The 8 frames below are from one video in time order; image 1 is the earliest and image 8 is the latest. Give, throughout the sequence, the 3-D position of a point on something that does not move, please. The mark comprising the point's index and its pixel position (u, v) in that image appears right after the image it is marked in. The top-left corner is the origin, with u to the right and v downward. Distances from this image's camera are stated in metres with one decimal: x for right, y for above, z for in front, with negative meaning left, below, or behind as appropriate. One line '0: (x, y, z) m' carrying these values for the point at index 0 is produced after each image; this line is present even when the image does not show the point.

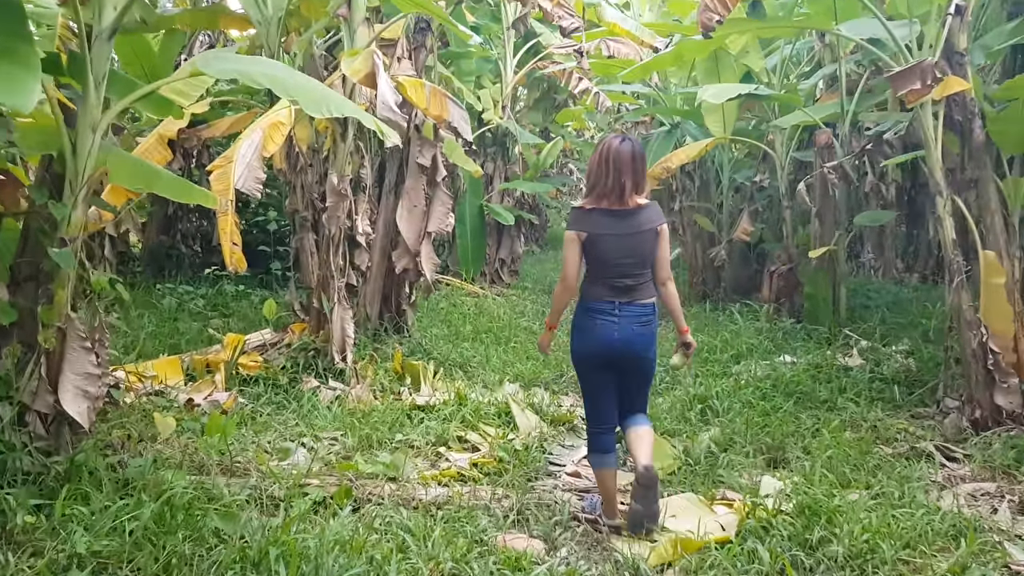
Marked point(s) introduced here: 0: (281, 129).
0: (-1.0, +0.7, +4.1) m
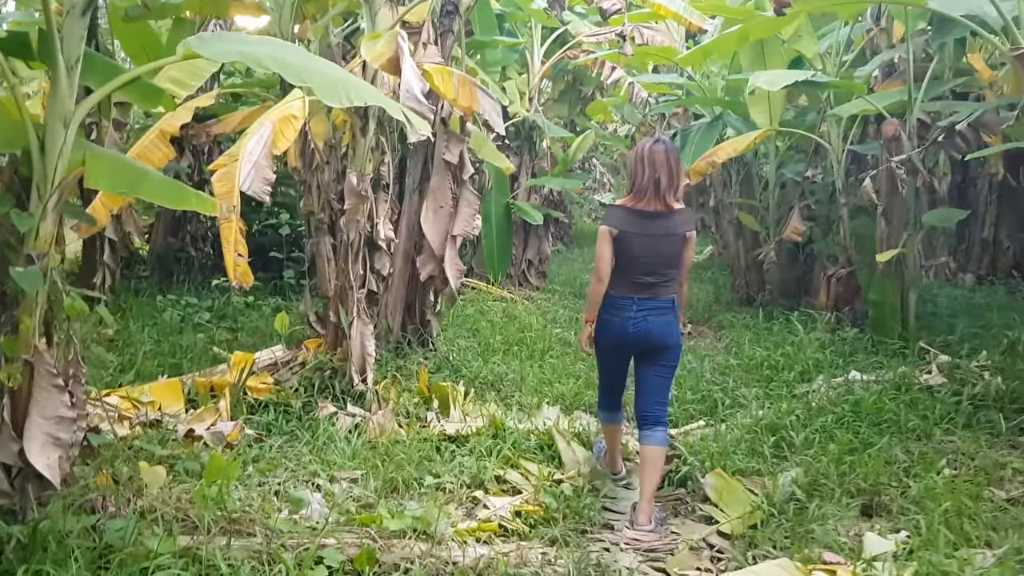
0: (-0.8, +0.6, +3.6) m
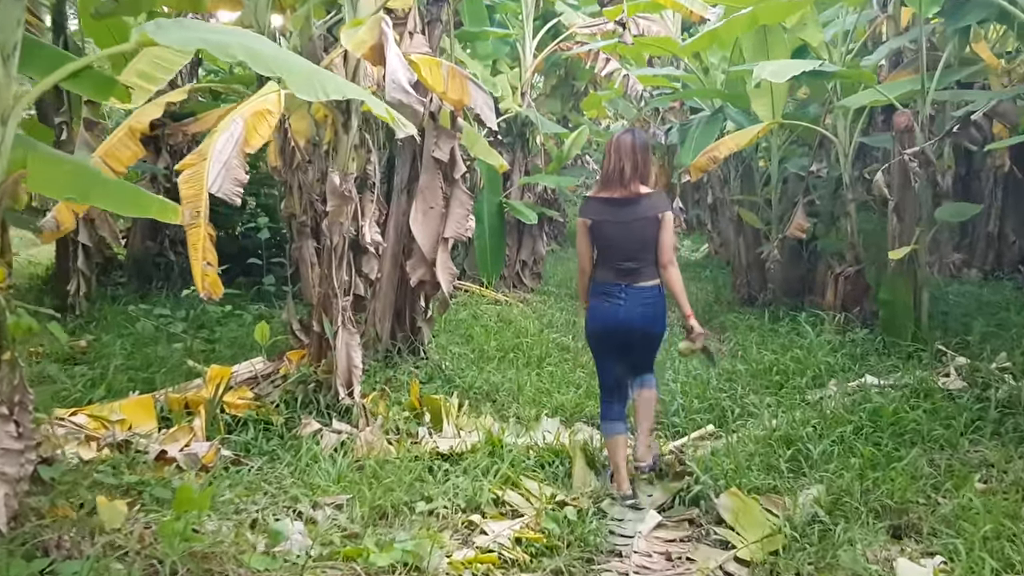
0: (-0.8, +0.6, +3.3) m
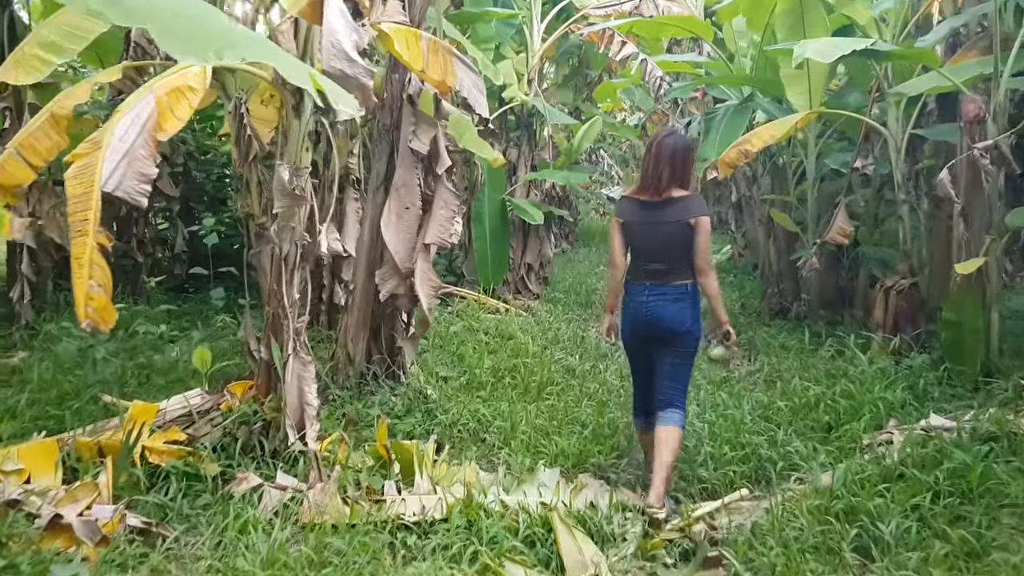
0: (-0.9, +0.5, +2.6) m
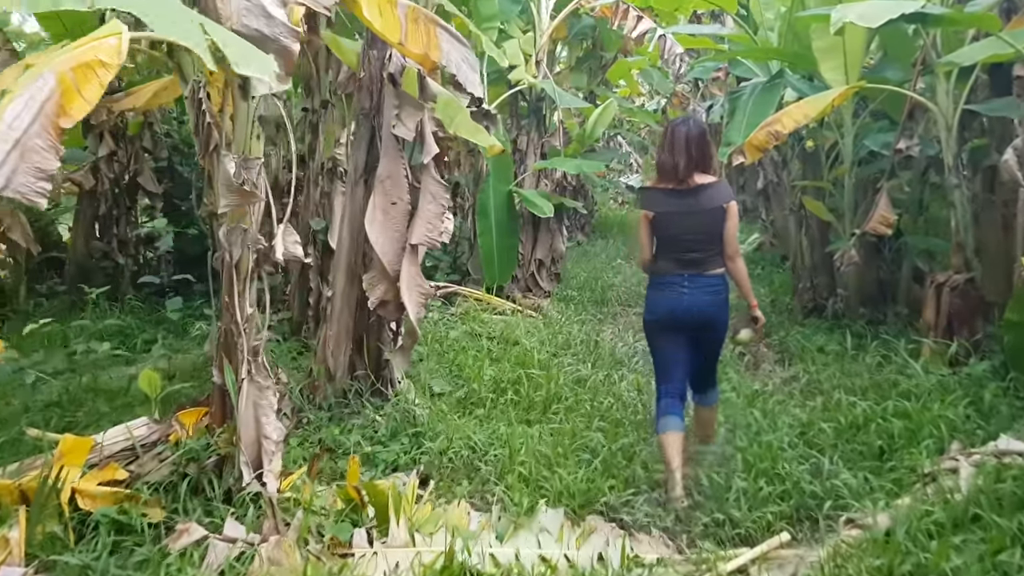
0: (-0.9, +0.5, +2.1) m
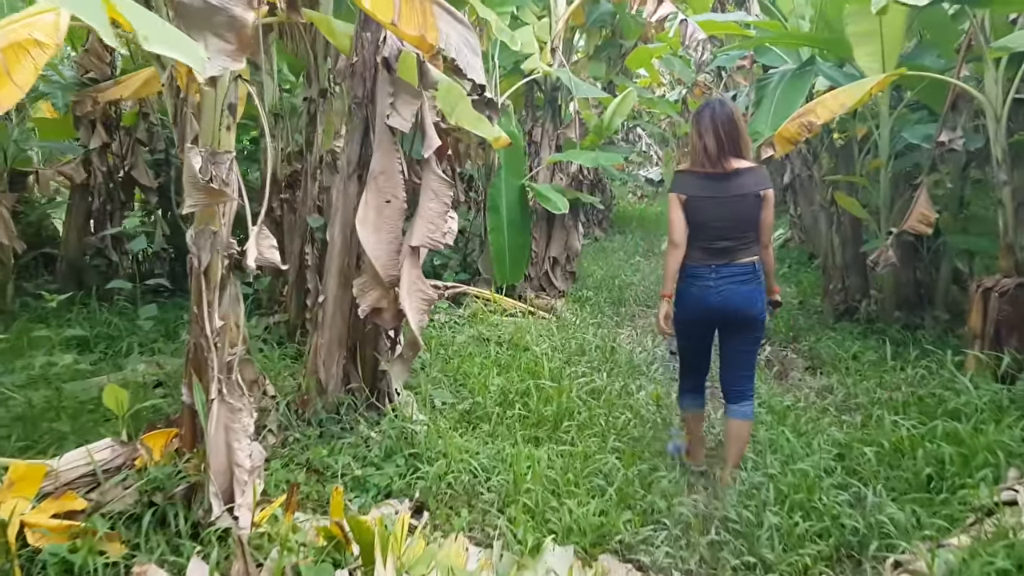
0: (-0.9, +0.4, +1.8) m
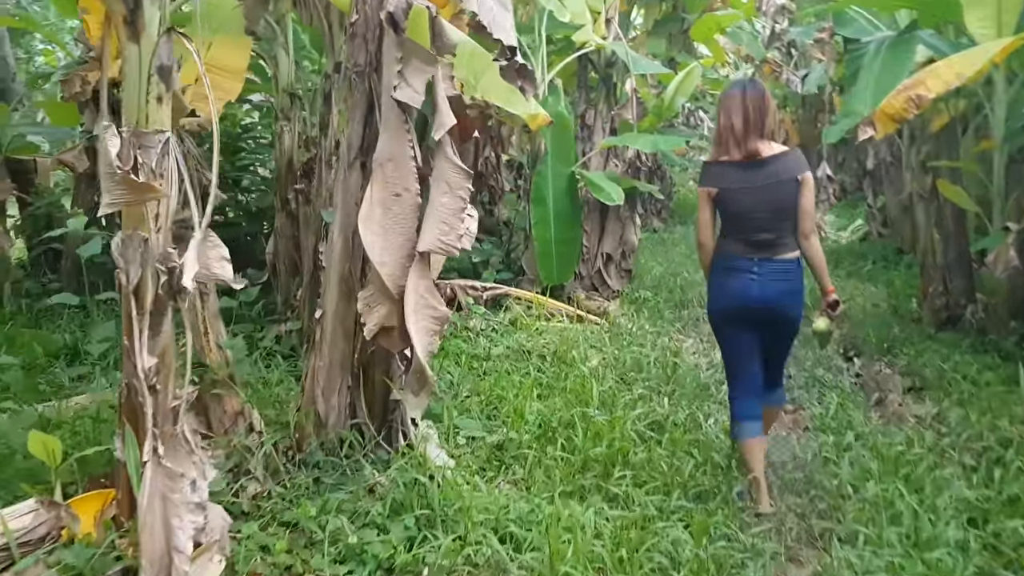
0: (-0.9, +0.4, +1.3) m
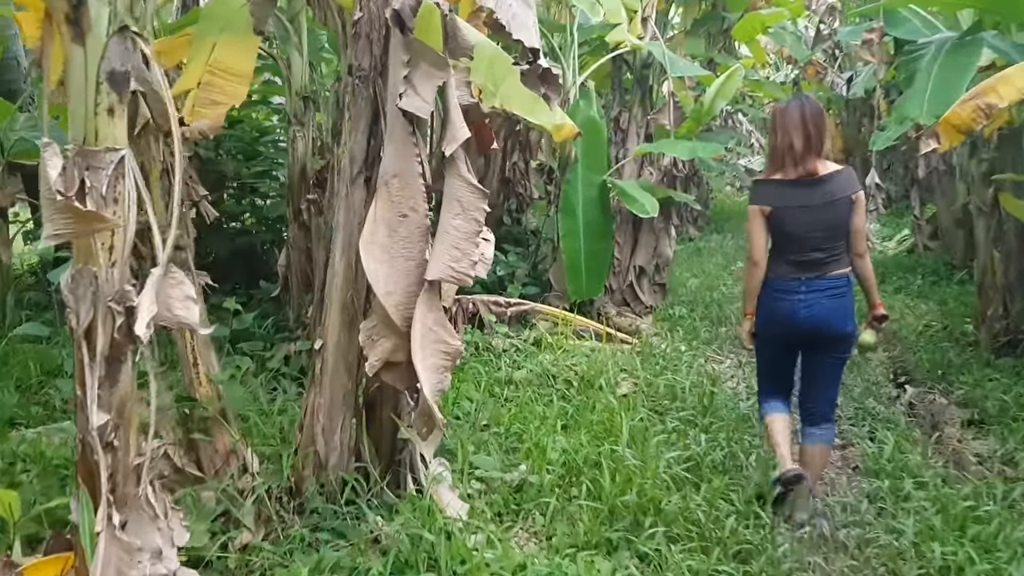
0: (-0.9, +0.3, +1.0) m
